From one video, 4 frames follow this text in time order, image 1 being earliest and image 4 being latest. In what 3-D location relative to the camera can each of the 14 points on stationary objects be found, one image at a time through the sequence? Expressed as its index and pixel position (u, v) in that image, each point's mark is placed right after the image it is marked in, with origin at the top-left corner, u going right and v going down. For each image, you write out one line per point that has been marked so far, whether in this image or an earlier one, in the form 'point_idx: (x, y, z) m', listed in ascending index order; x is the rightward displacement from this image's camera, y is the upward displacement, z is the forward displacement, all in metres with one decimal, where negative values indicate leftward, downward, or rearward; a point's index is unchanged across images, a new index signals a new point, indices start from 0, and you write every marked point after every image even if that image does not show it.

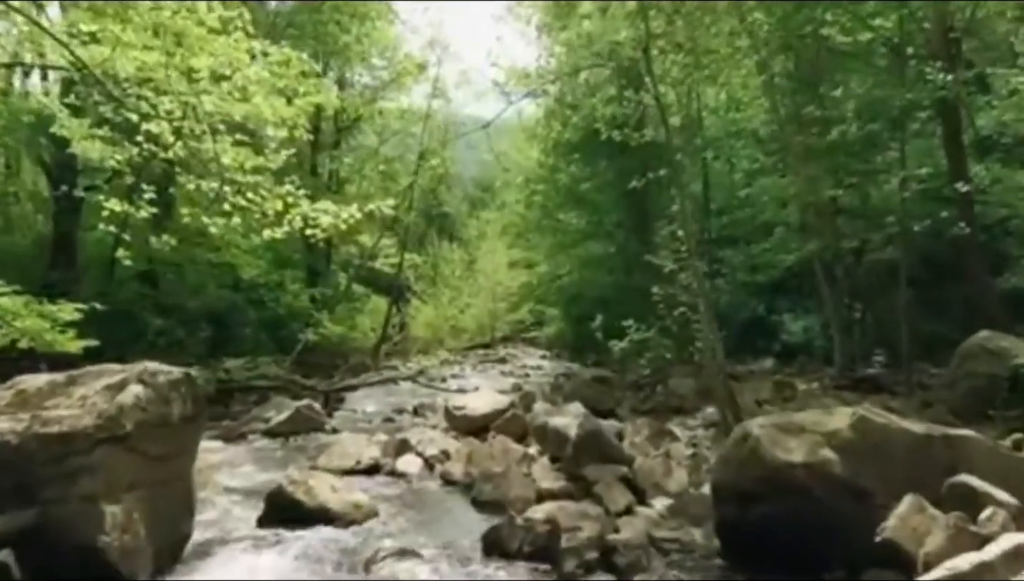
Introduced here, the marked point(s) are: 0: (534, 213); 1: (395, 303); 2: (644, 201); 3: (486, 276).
0: (+0.2, +0.7, +8.5) m
1: (-0.9, -0.1, +8.2) m
2: (+1.0, +0.7, +7.7) m
3: (-0.2, +0.1, +8.7) m
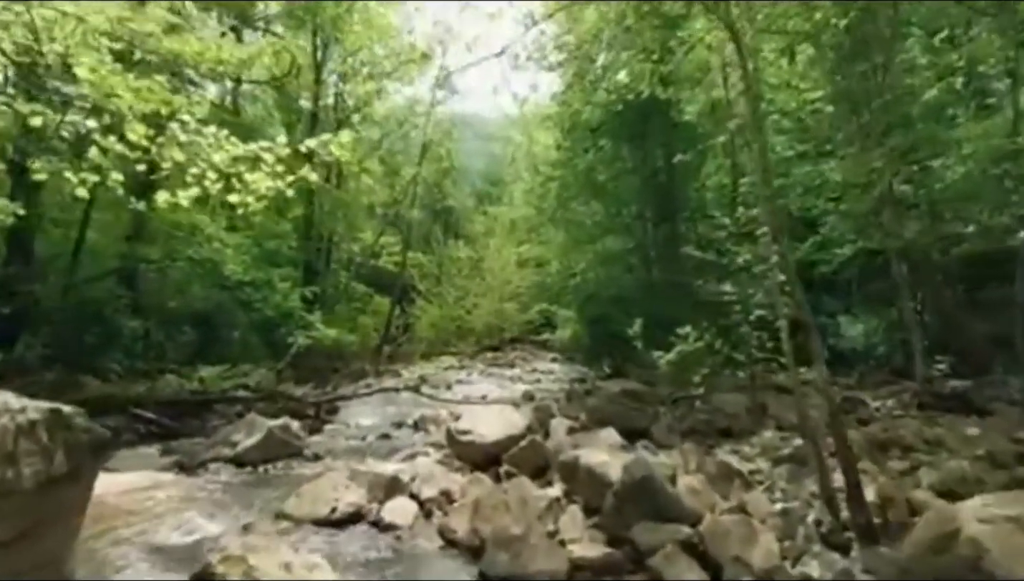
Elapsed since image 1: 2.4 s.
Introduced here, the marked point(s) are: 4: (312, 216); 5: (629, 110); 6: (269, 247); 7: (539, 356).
0: (+0.3, +0.7, +7.6) m
1: (-0.8, -0.1, +7.3) m
2: (+1.1, +0.7, +6.8) m
3: (-0.1, +0.1, +7.8) m
4: (-1.5, +0.6, +7.8) m
5: (+0.8, +1.2, +7.3) m
6: (-1.9, +0.3, +7.8) m
7: (+0.2, -0.4, +7.2) m
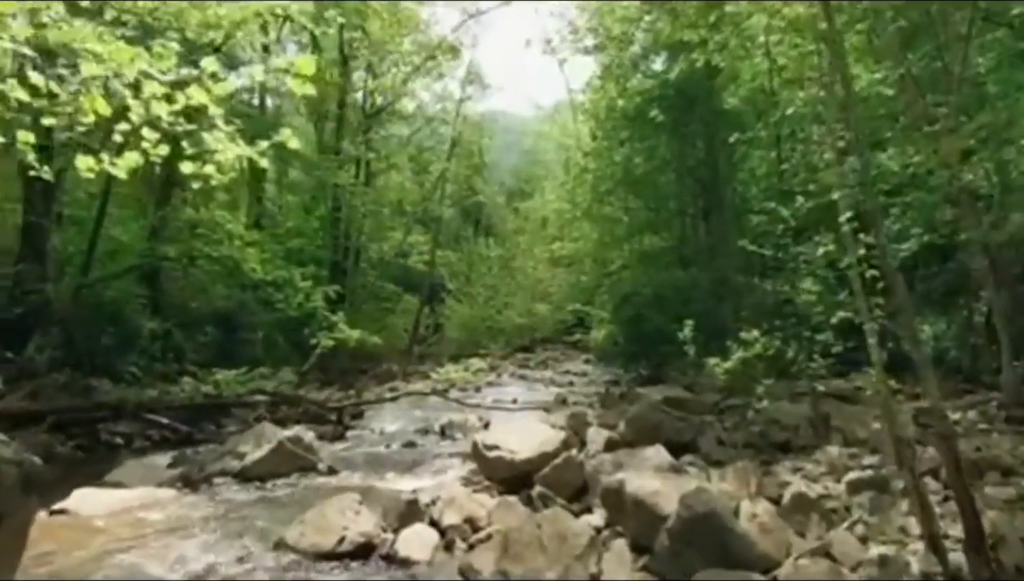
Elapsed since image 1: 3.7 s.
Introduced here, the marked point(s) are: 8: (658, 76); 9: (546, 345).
0: (+0.5, +0.7, +7.2) m
1: (-0.6, -0.1, +6.9) m
2: (+1.3, +0.7, +6.3) m
3: (+0.1, +0.1, +7.4) m
4: (-1.3, +0.6, +7.4) m
5: (+1.0, +1.2, +6.8) m
6: (-1.6, +0.3, +7.4) m
7: (+0.4, -0.4, +6.8) m
8: (+1.0, +1.4, +6.8) m
9: (+0.2, -0.4, +6.8) m
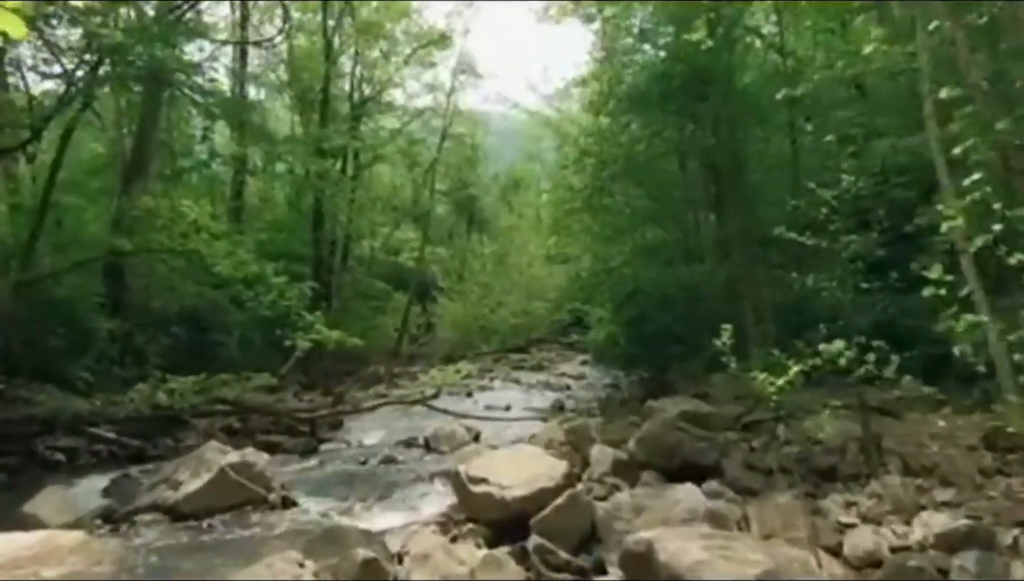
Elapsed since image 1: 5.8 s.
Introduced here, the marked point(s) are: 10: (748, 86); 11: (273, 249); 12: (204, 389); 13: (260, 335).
0: (+0.5, +0.7, +6.5) m
1: (-0.7, -0.1, +6.2) m
2: (+1.2, +0.7, +5.6) m
3: (+0.1, +0.2, +6.7) m
4: (-1.3, +0.6, +6.7) m
5: (+1.0, +1.2, +6.1) m
6: (-1.7, +0.3, +6.7) m
7: (+0.4, -0.4, +6.1) m
8: (+0.9, +1.5, +6.1) m
9: (+0.2, -0.3, +6.1) m
10: (+1.4, +1.2, +5.8) m
11: (-1.6, +0.3, +6.7) m
12: (-1.8, -0.5, +5.8) m
13: (-1.6, -0.3, +5.9) m
